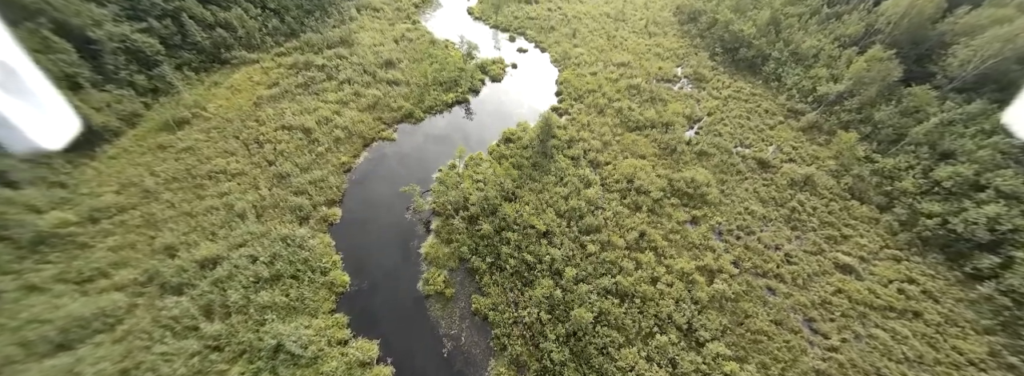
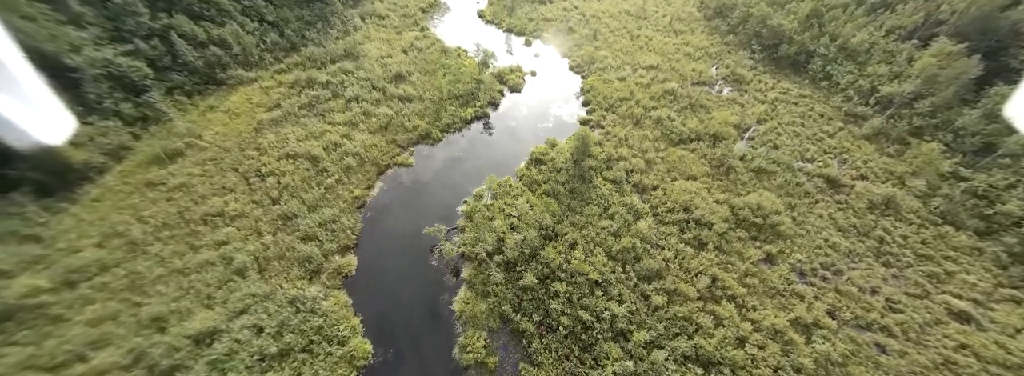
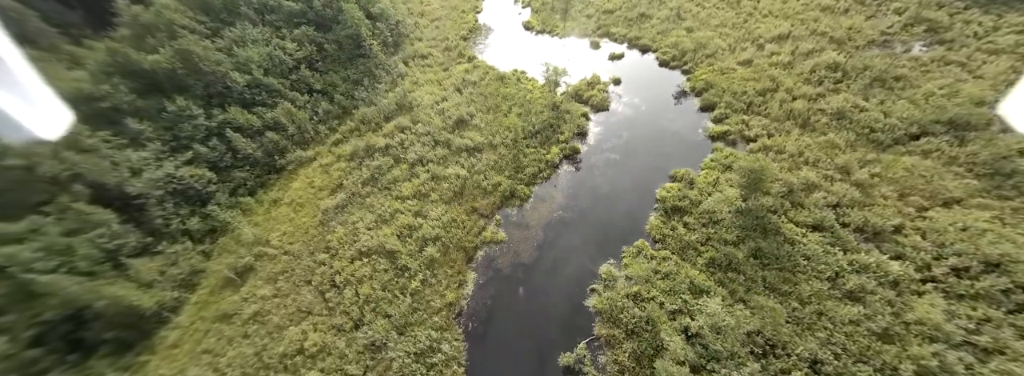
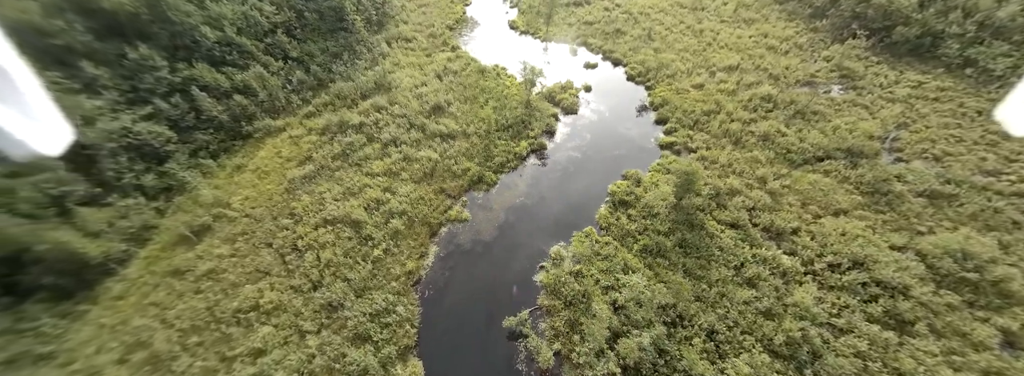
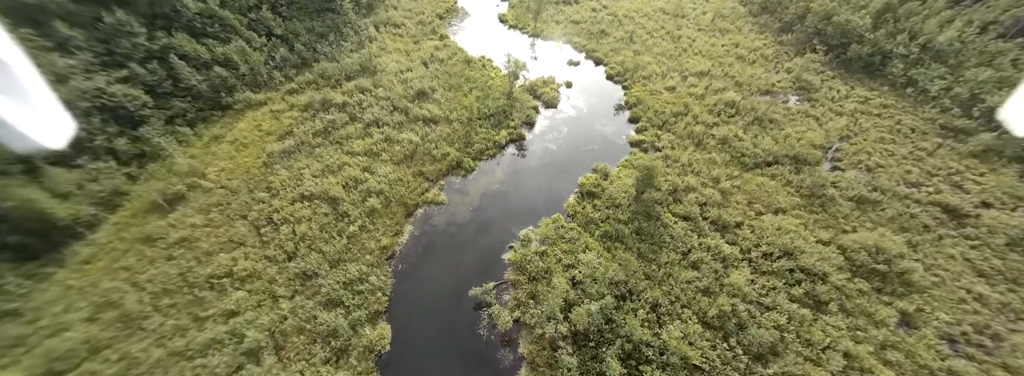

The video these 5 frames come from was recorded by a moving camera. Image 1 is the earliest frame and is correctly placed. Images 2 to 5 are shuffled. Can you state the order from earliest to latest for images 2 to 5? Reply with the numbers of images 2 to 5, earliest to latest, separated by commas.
2, 5, 4, 3
